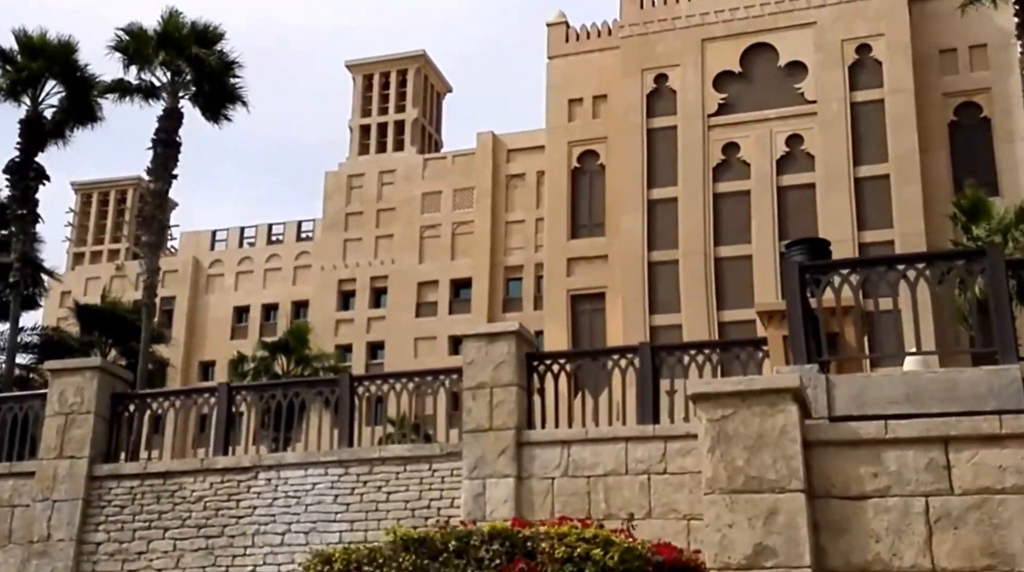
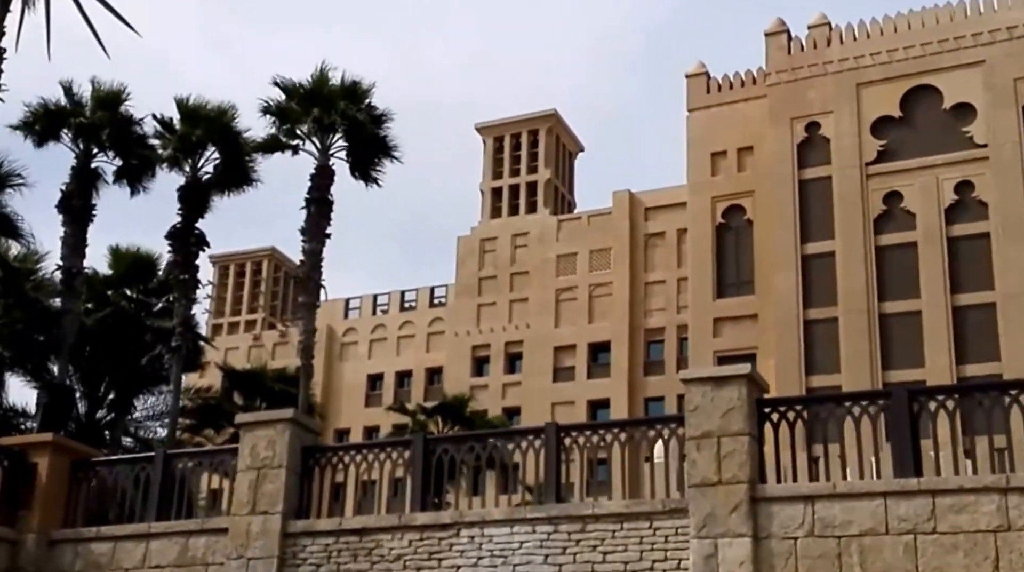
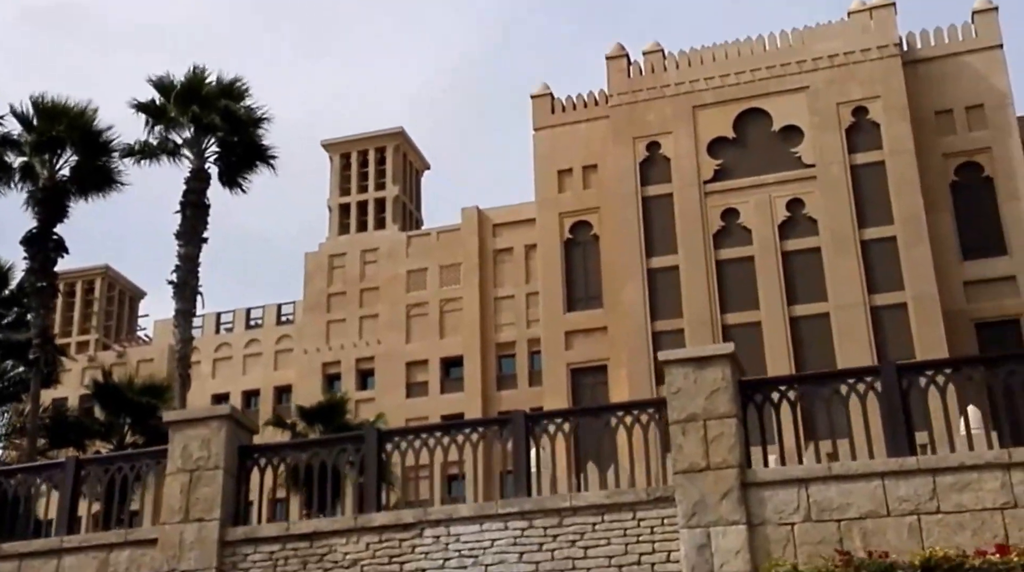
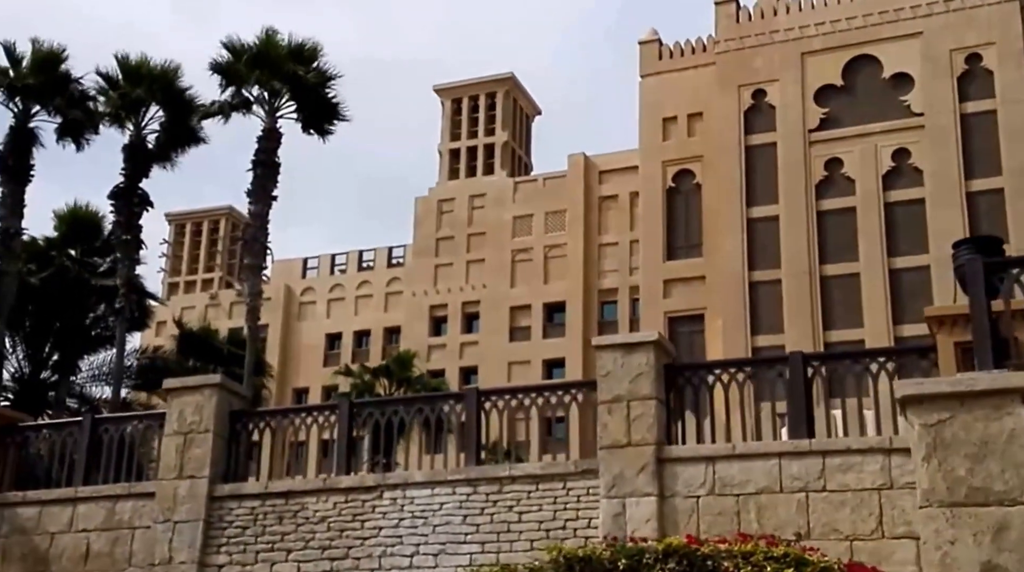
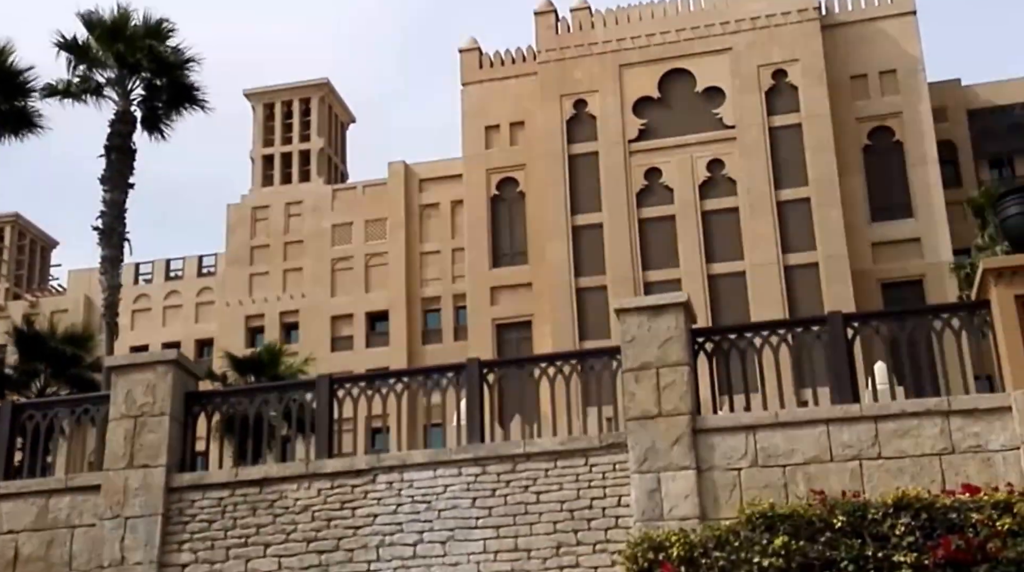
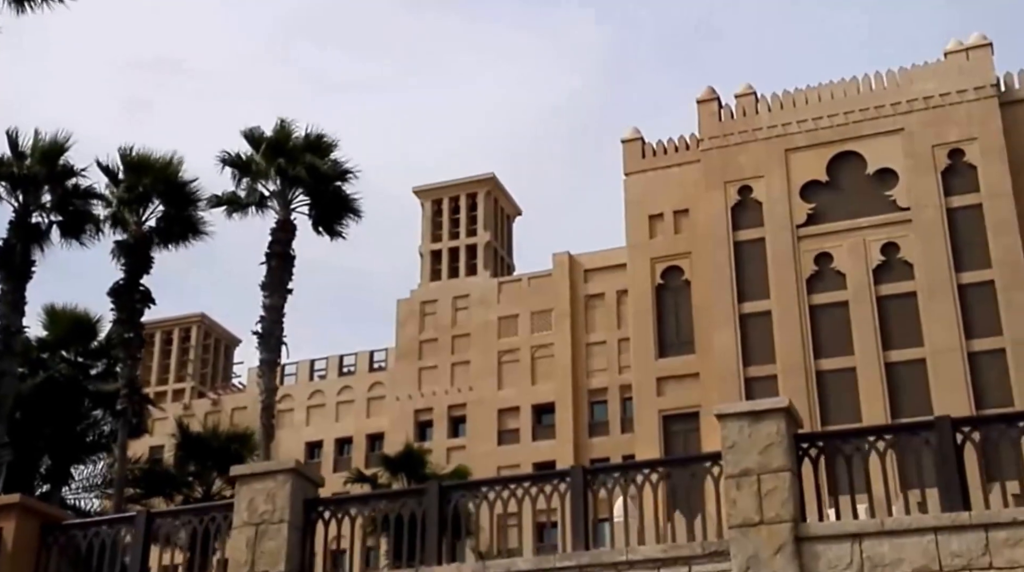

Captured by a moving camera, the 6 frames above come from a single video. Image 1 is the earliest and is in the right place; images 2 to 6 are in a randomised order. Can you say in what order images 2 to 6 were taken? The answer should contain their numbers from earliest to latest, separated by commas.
4, 2, 6, 3, 5
